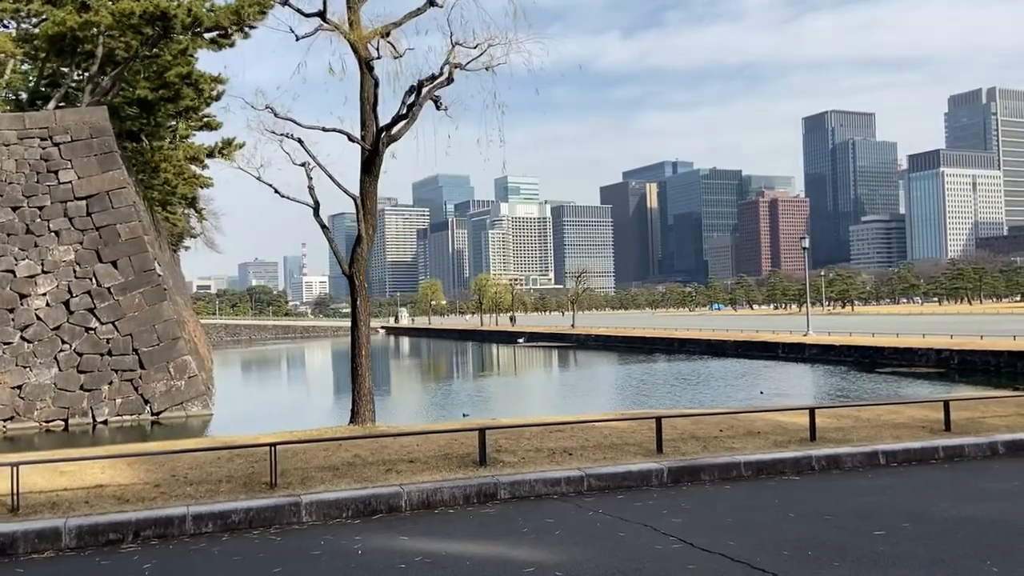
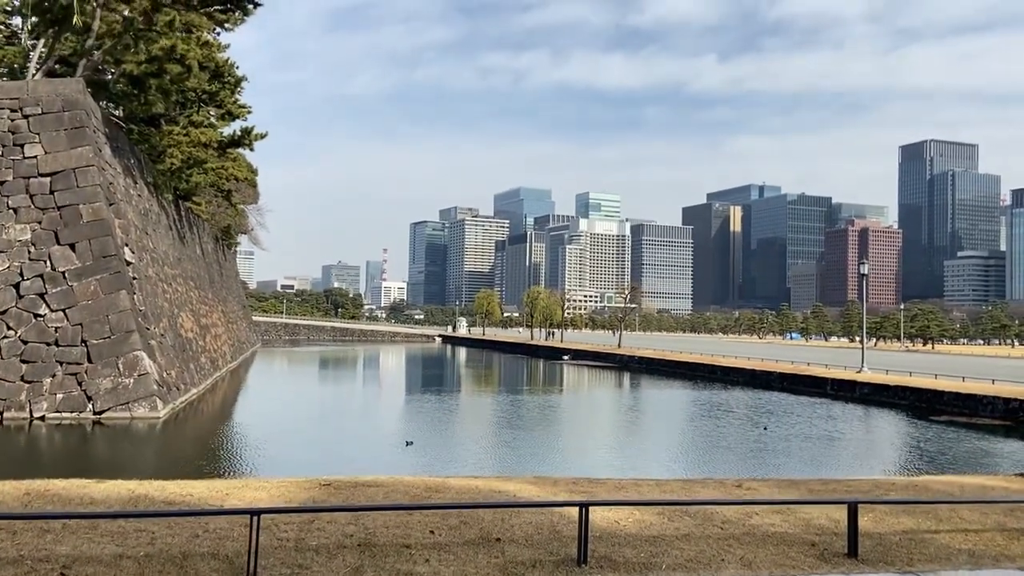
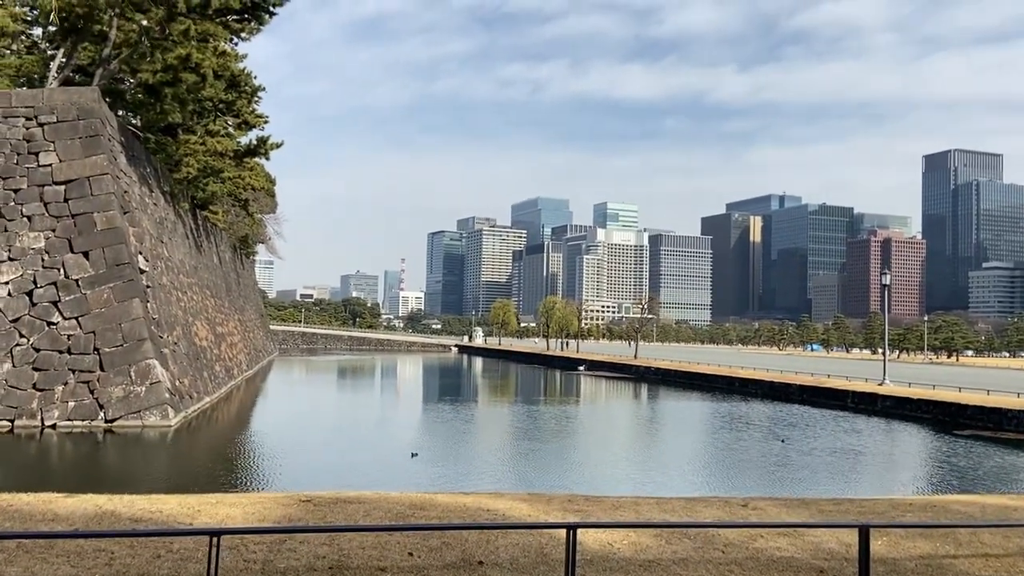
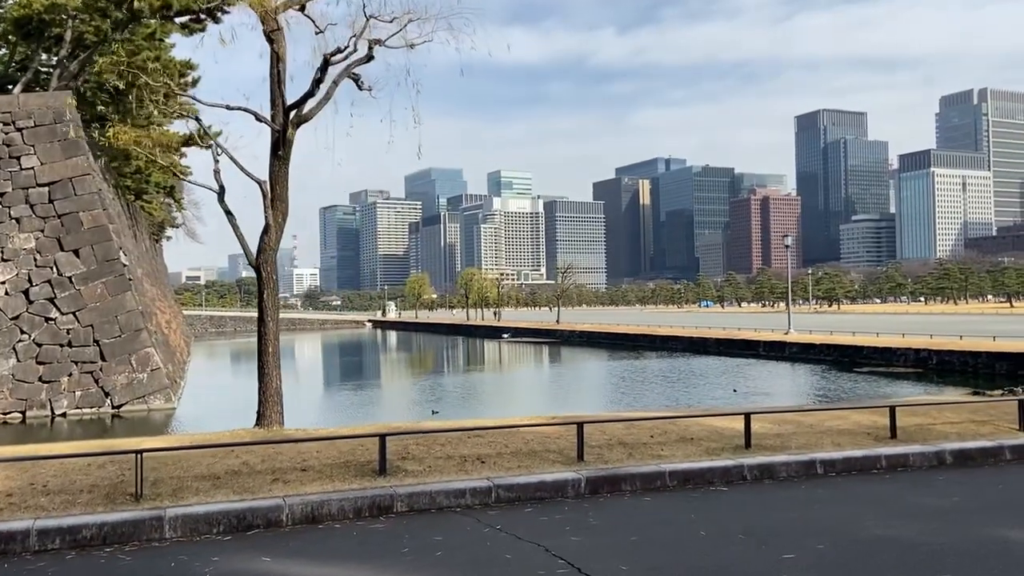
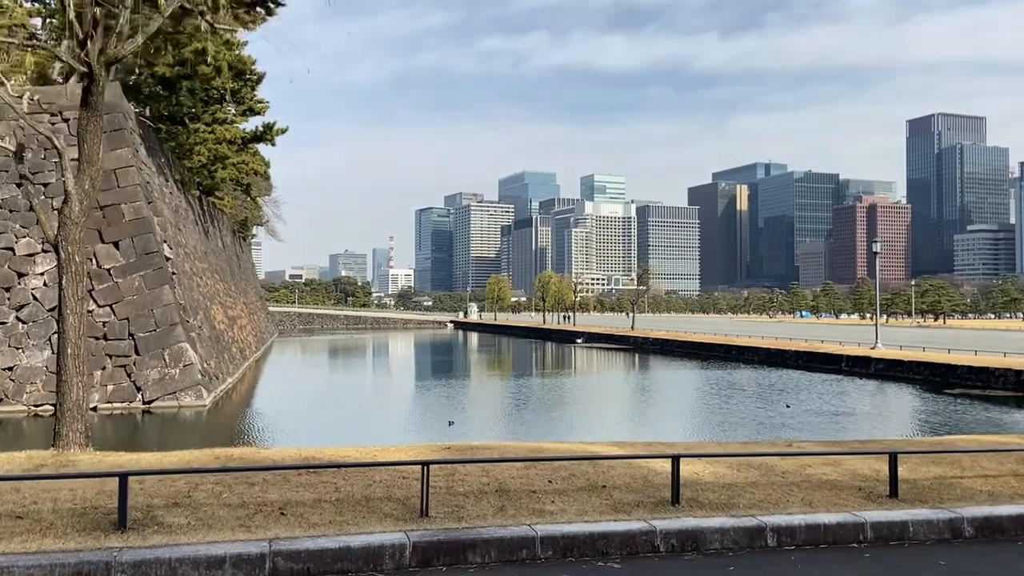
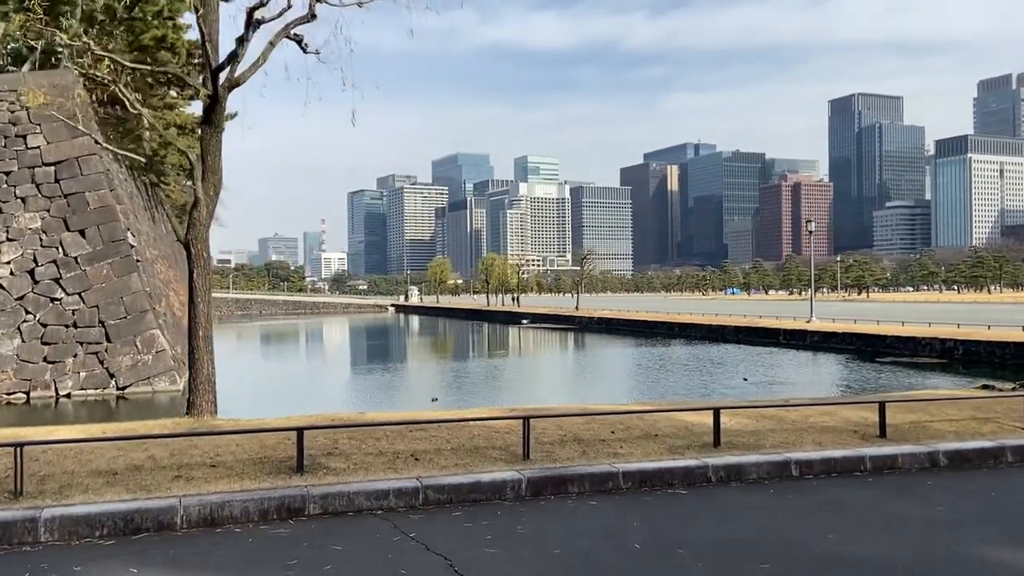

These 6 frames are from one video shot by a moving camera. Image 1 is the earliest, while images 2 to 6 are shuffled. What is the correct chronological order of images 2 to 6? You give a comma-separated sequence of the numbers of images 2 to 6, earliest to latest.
4, 6, 5, 2, 3
